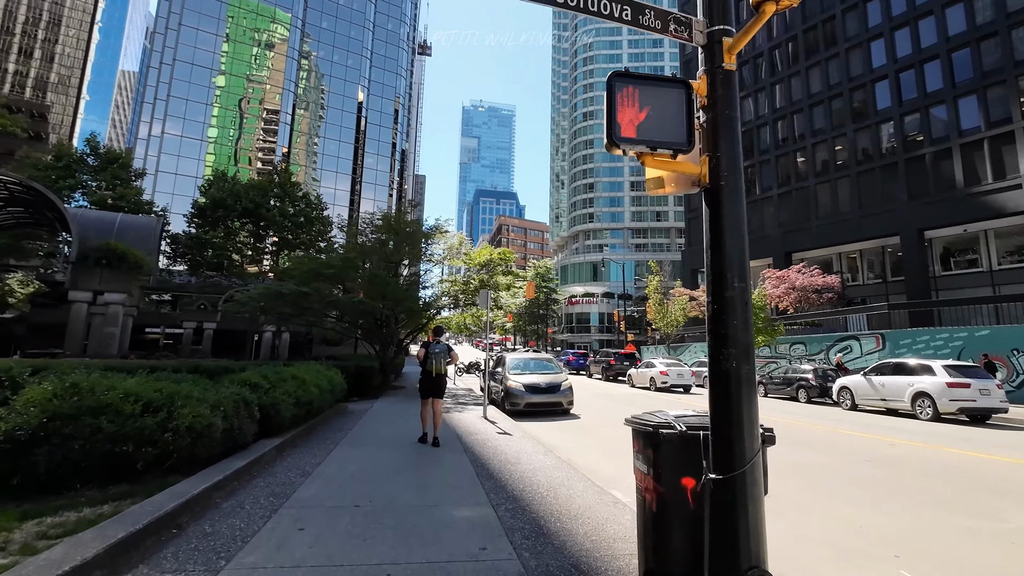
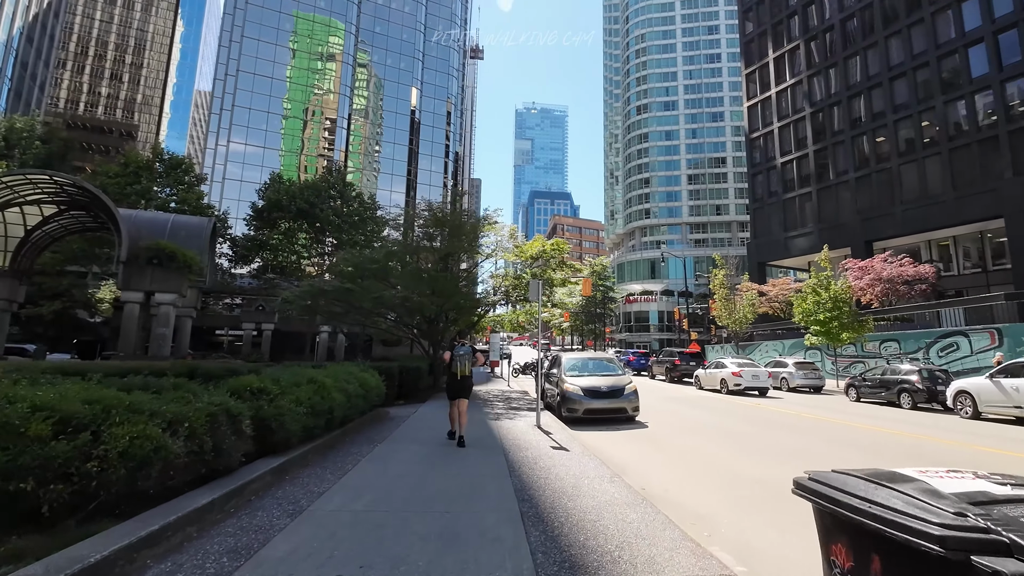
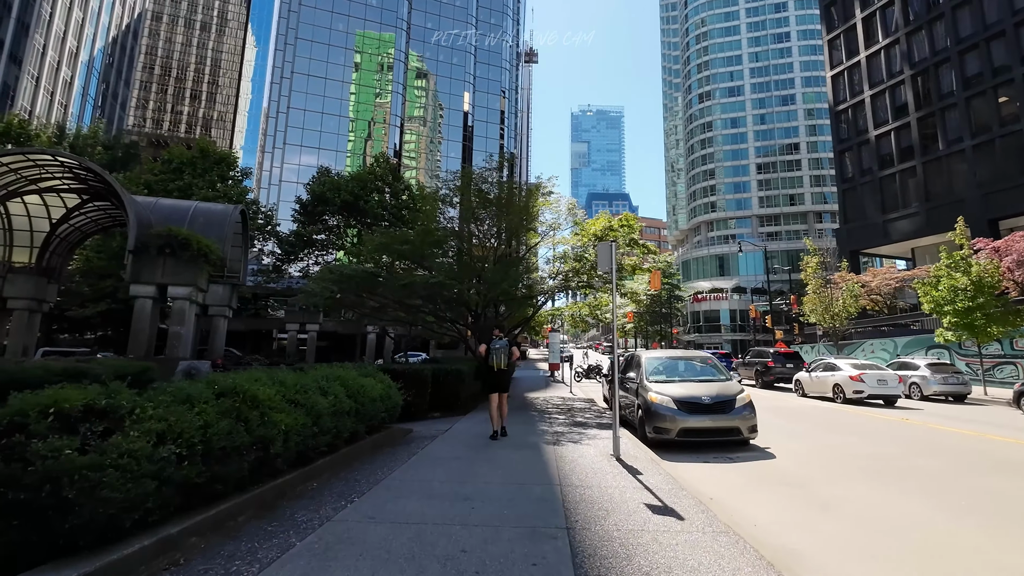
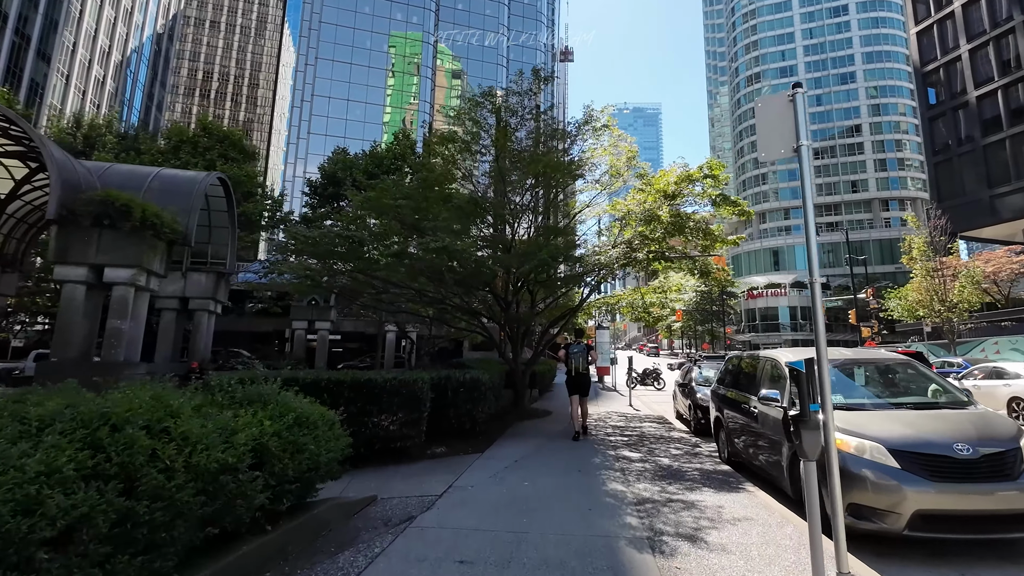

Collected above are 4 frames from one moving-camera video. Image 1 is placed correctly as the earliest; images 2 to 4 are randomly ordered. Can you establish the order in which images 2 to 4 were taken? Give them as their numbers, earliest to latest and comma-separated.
2, 3, 4
